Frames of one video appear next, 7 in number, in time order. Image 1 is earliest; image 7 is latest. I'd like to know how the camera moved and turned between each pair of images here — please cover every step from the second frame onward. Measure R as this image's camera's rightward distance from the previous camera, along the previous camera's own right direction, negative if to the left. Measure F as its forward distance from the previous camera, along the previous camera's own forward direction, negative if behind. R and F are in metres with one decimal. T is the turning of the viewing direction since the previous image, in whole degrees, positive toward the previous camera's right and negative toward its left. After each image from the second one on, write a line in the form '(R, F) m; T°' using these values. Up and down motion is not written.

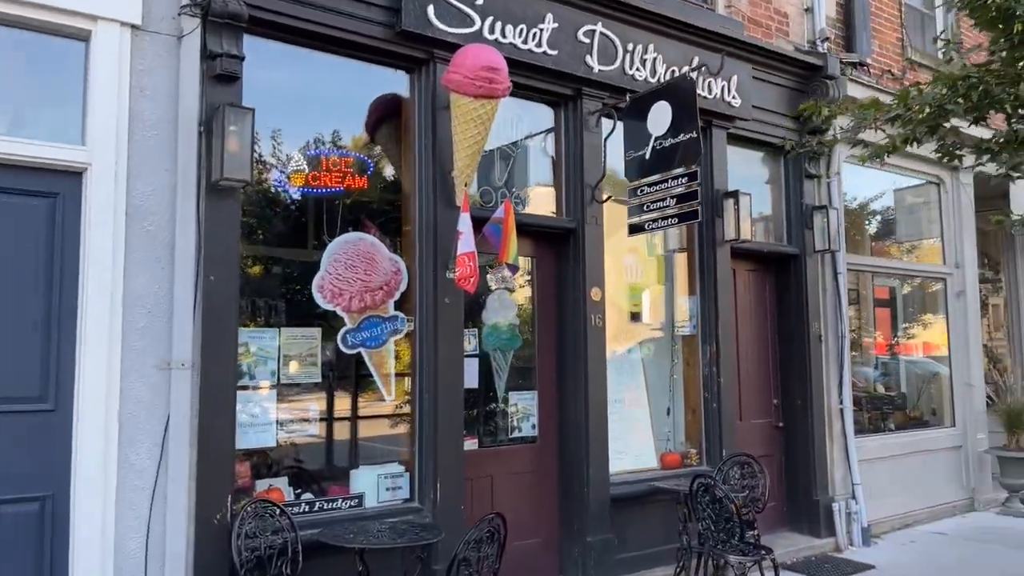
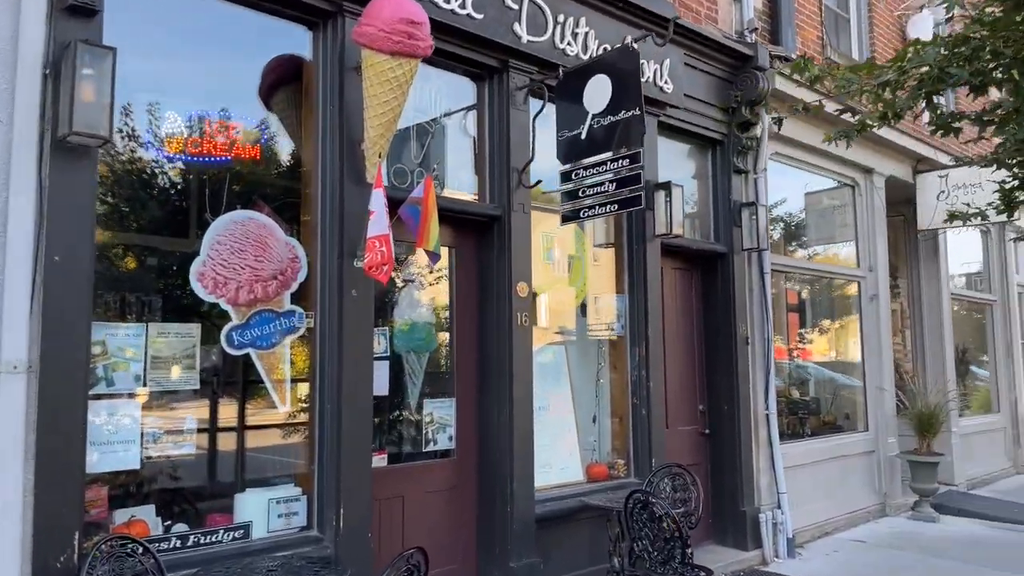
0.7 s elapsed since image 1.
(-0.1, +0.6) m; +7°
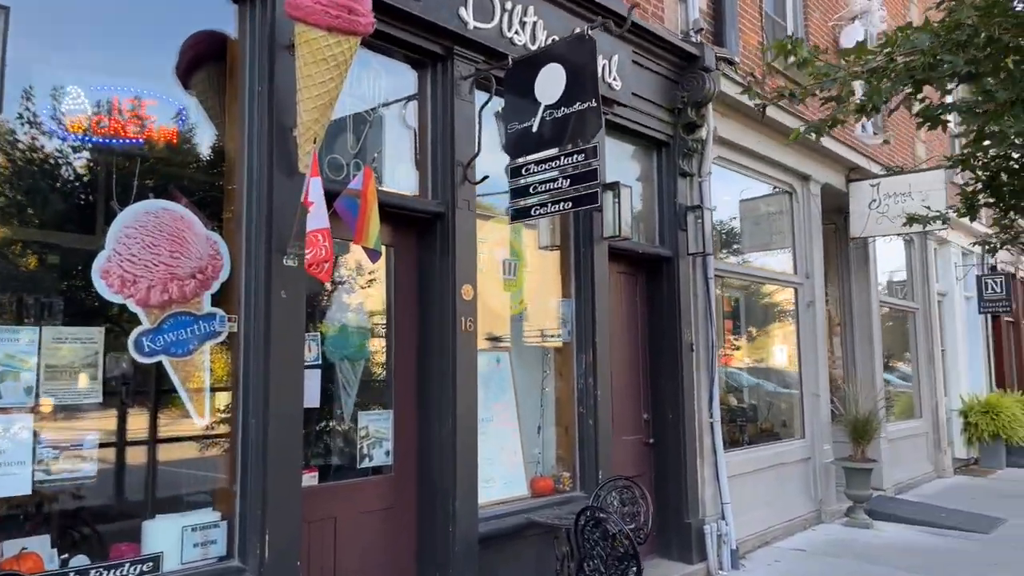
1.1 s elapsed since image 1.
(-0.1, +0.3) m; +5°
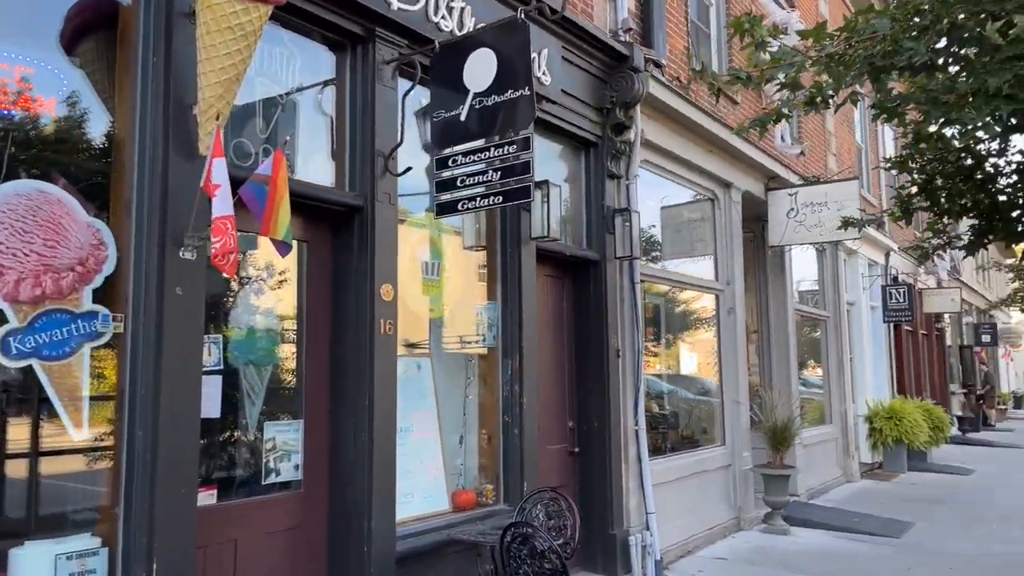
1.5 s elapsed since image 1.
(0.0, +0.3) m; +6°
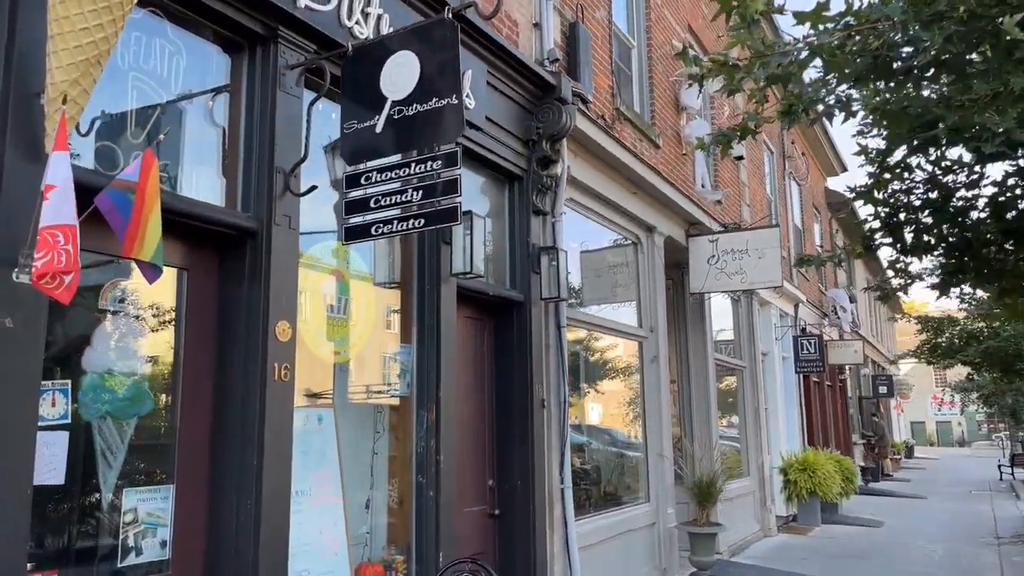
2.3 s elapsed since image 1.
(-0.1, +0.6) m; +7°
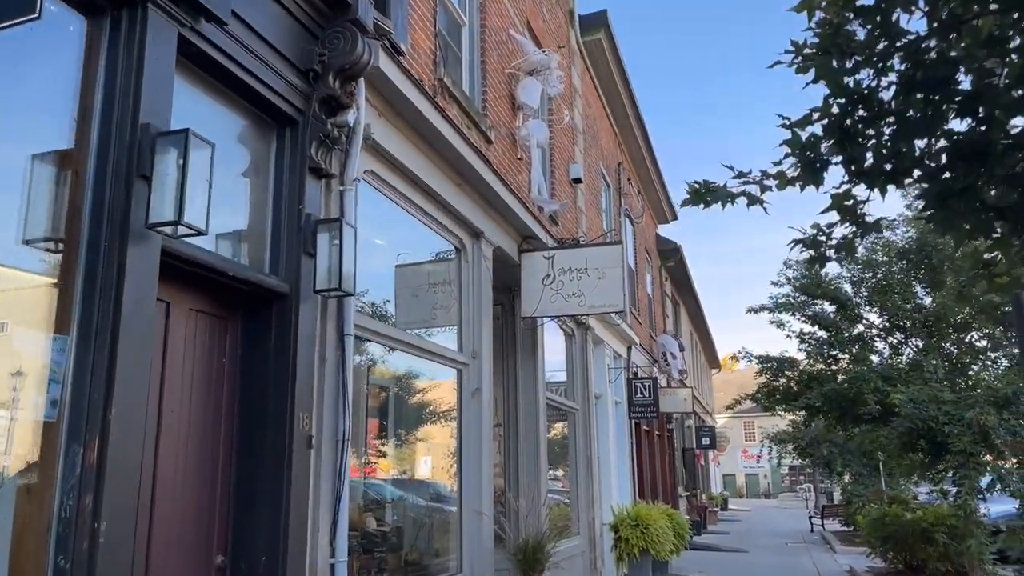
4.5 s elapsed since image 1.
(+0.4, +1.6) m; +12°
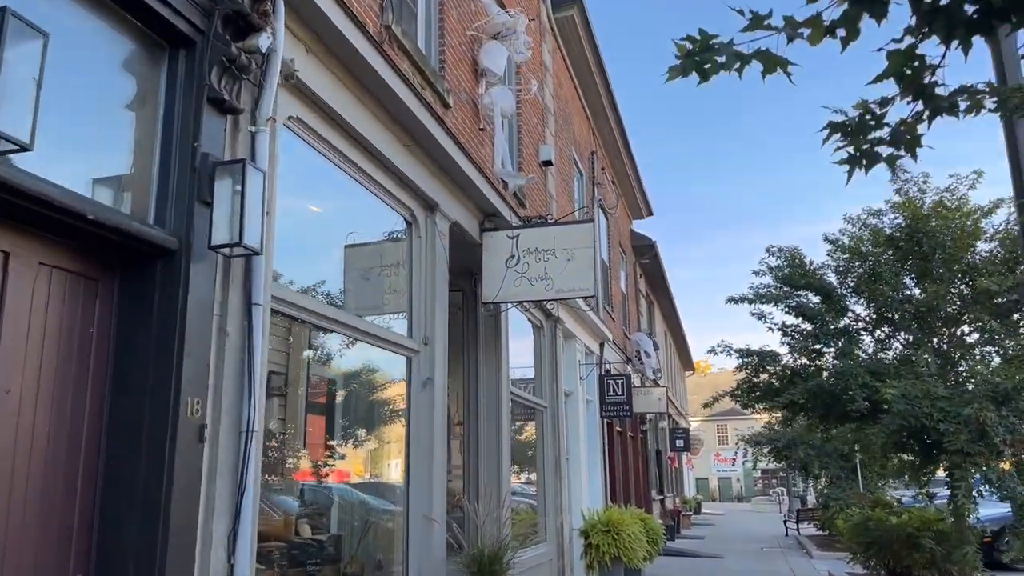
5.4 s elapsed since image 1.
(+0.1, +0.8) m; +2°
